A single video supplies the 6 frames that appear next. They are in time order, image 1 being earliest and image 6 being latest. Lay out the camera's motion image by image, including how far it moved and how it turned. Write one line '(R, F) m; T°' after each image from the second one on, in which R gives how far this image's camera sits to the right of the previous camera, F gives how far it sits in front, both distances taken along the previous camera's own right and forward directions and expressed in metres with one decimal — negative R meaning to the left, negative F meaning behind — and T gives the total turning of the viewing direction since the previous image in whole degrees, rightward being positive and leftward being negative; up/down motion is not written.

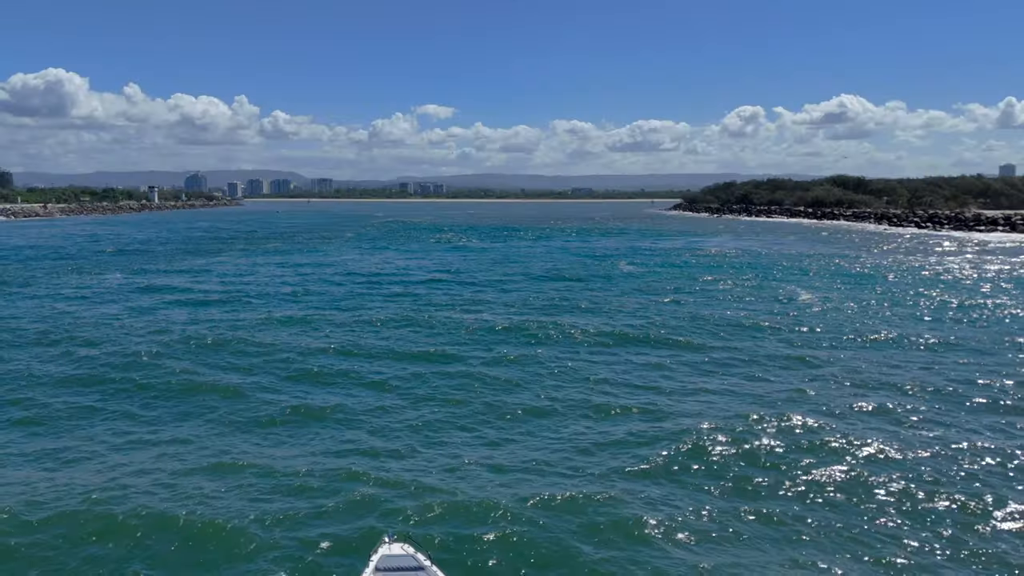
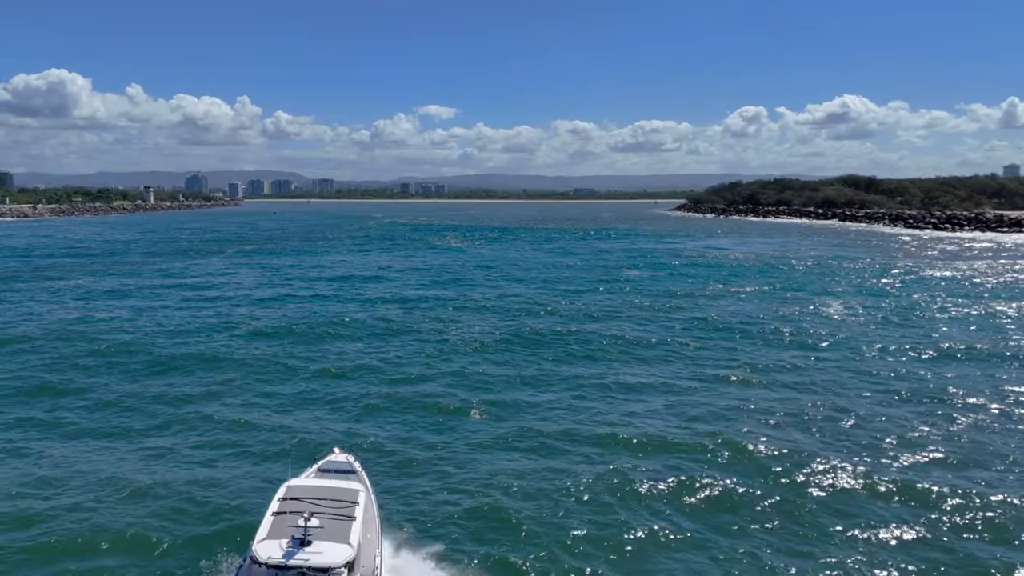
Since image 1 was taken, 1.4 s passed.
(+0.1, +3.5) m; 0°
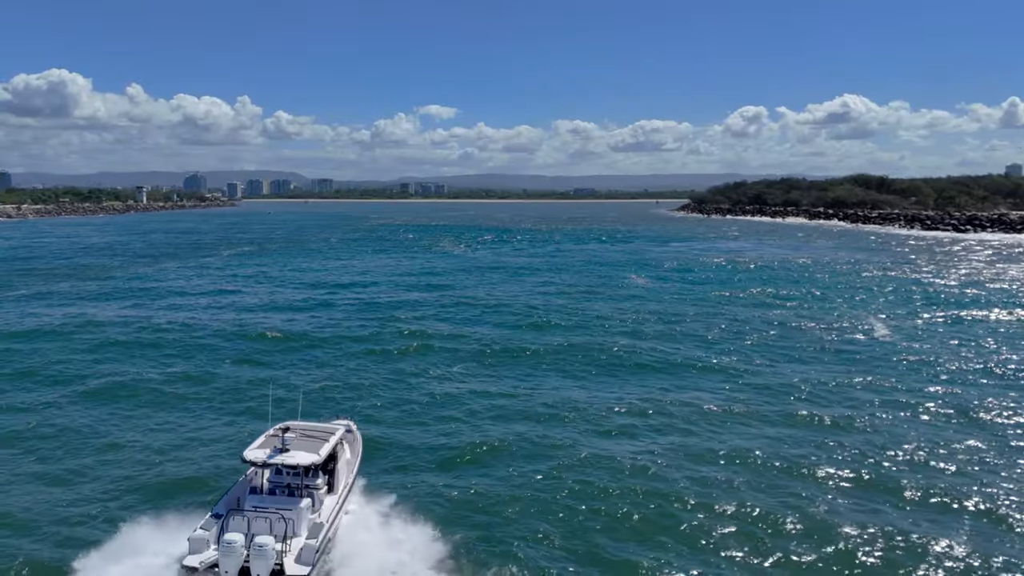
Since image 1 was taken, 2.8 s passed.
(+0.1, +4.1) m; 0°
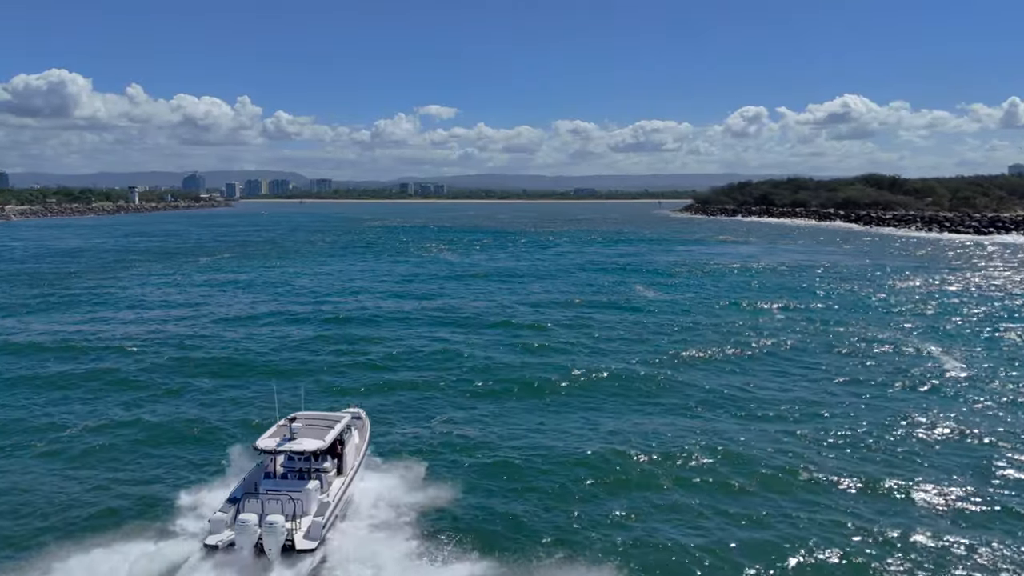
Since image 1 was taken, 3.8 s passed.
(+0.1, +4.1) m; 0°
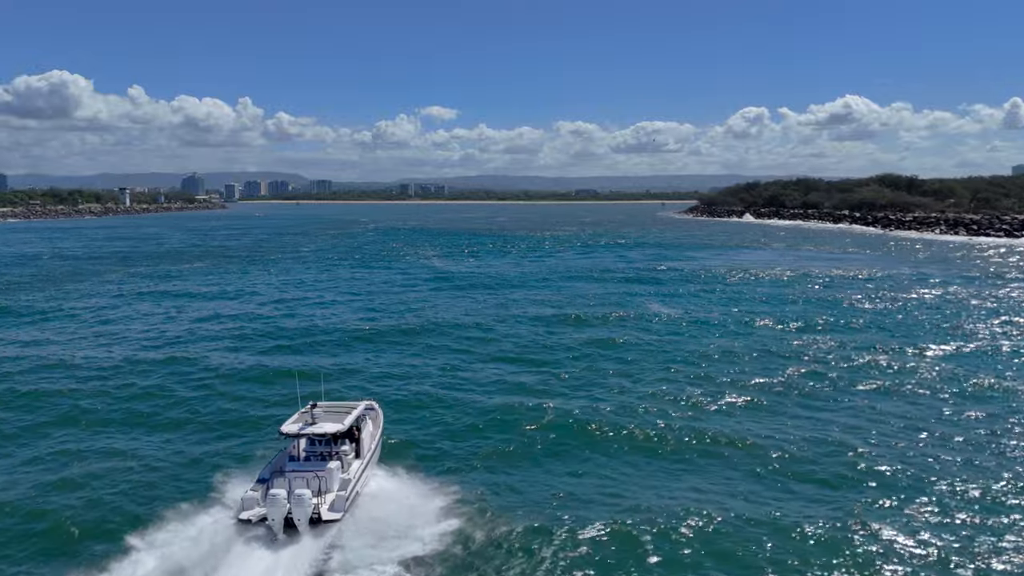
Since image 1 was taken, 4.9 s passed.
(+0.1, +5.0) m; 0°
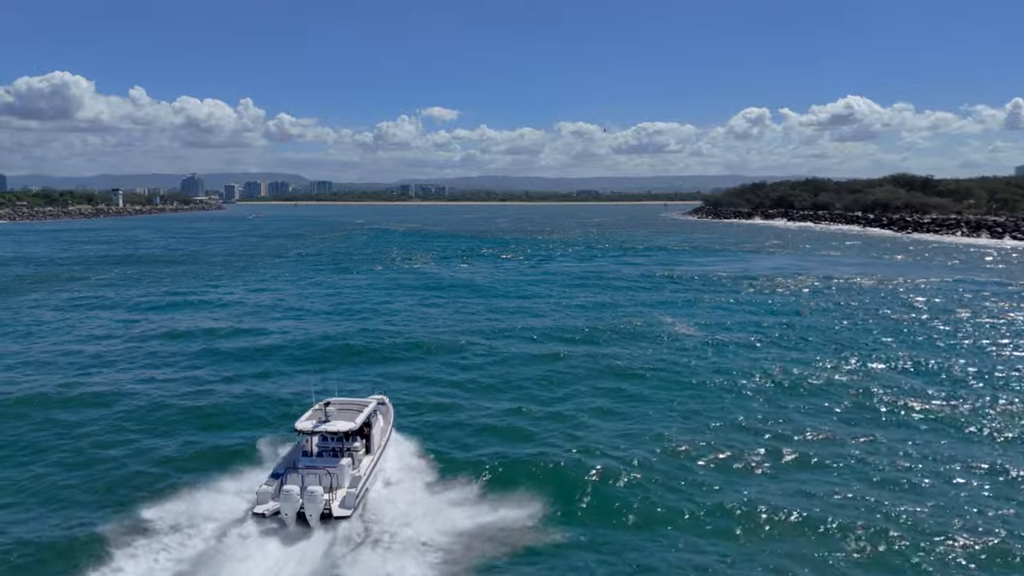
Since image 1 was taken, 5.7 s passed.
(+0.1, +3.9) m; 0°
